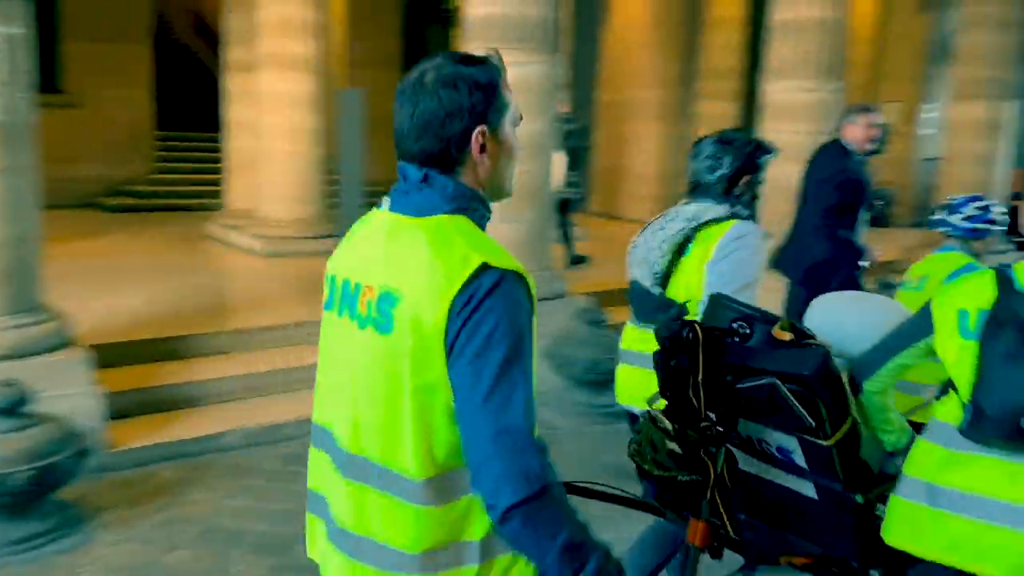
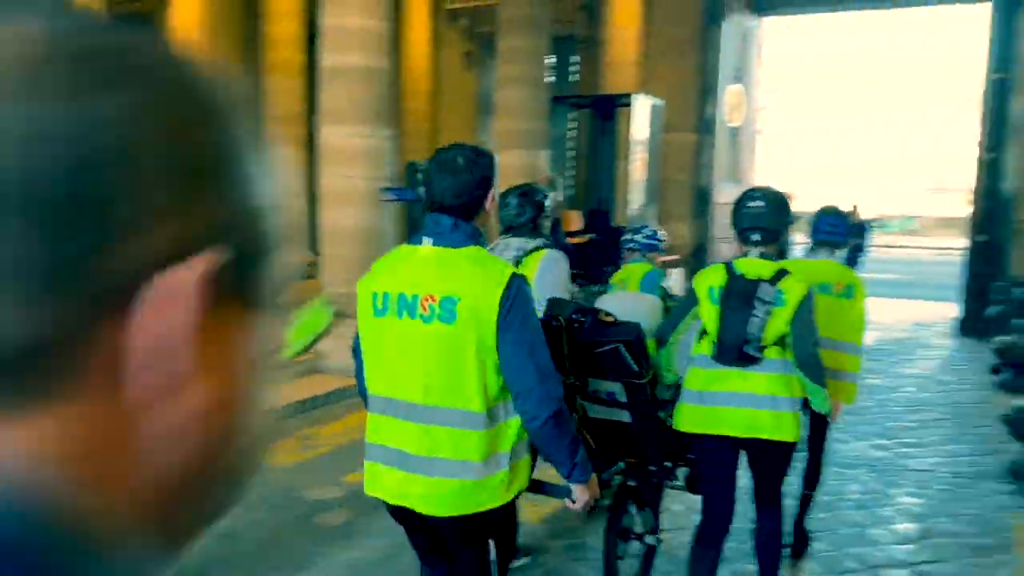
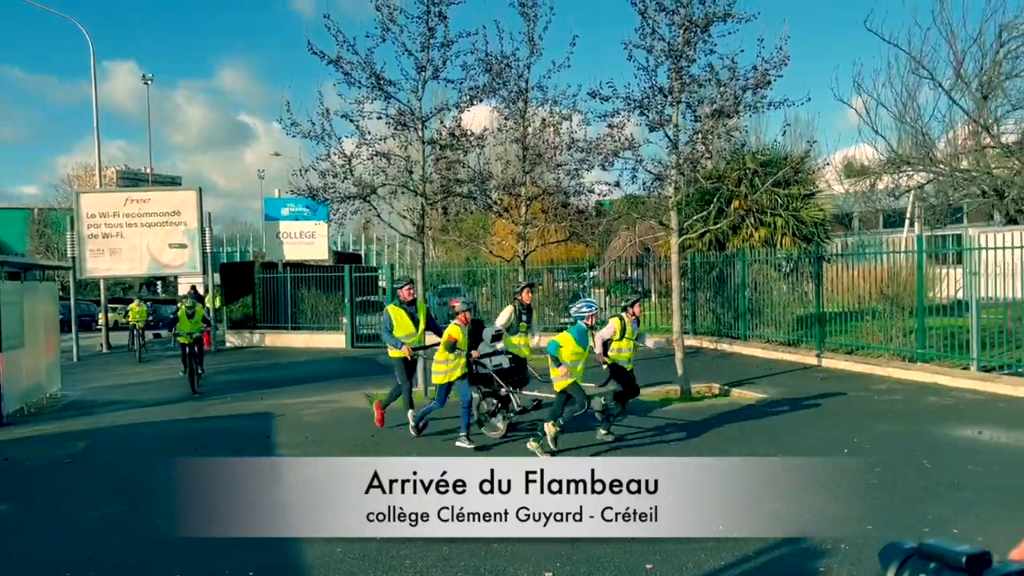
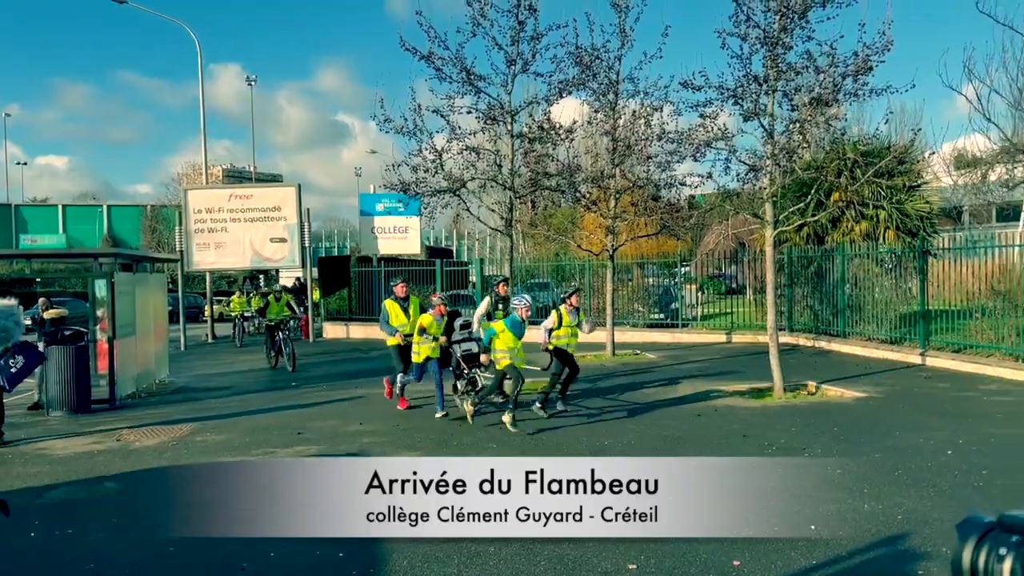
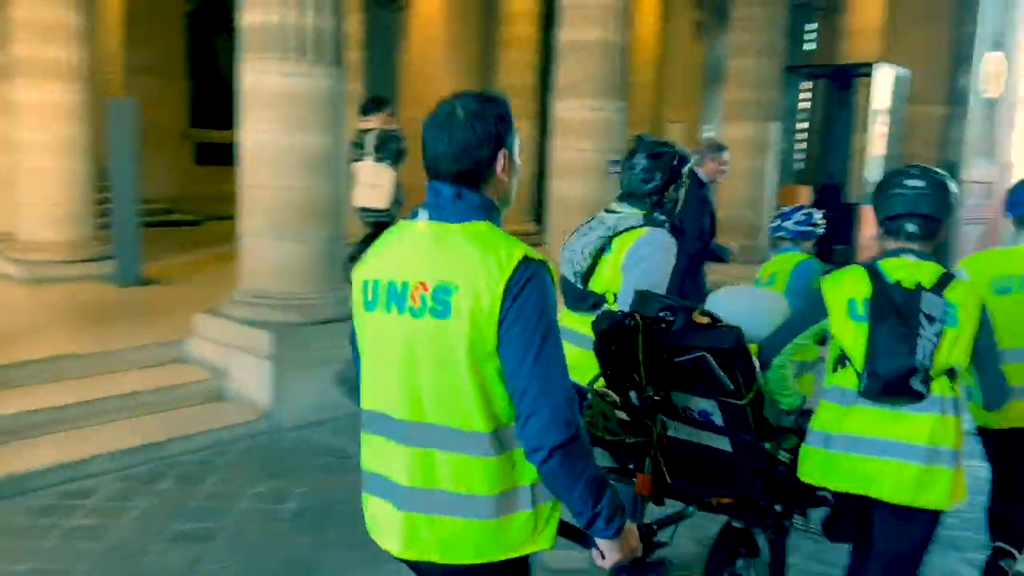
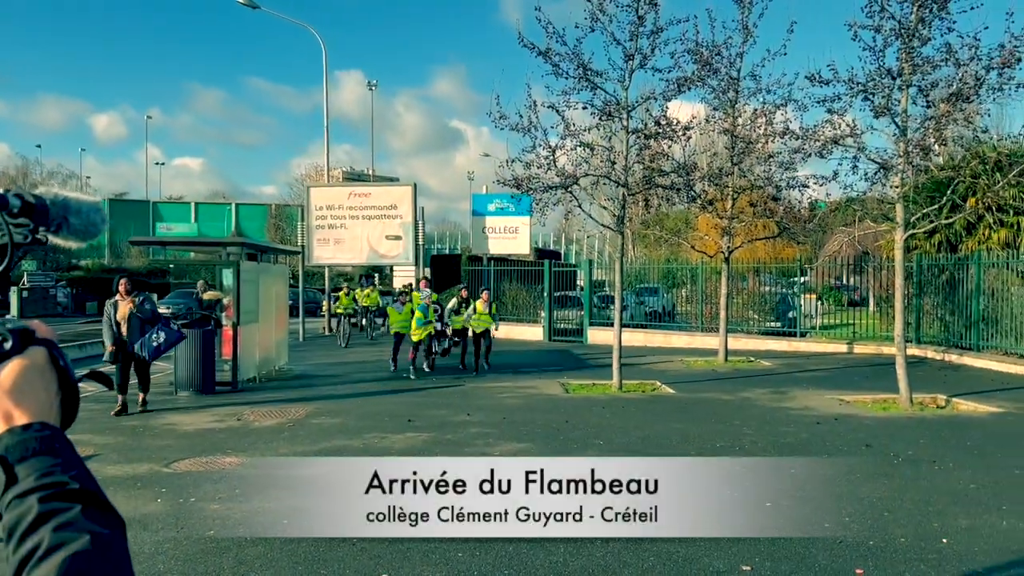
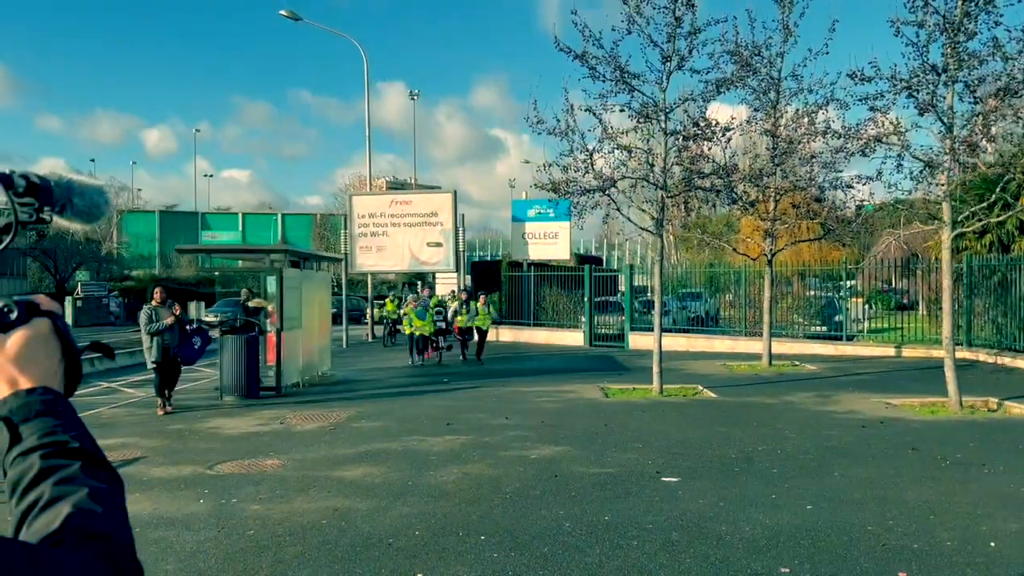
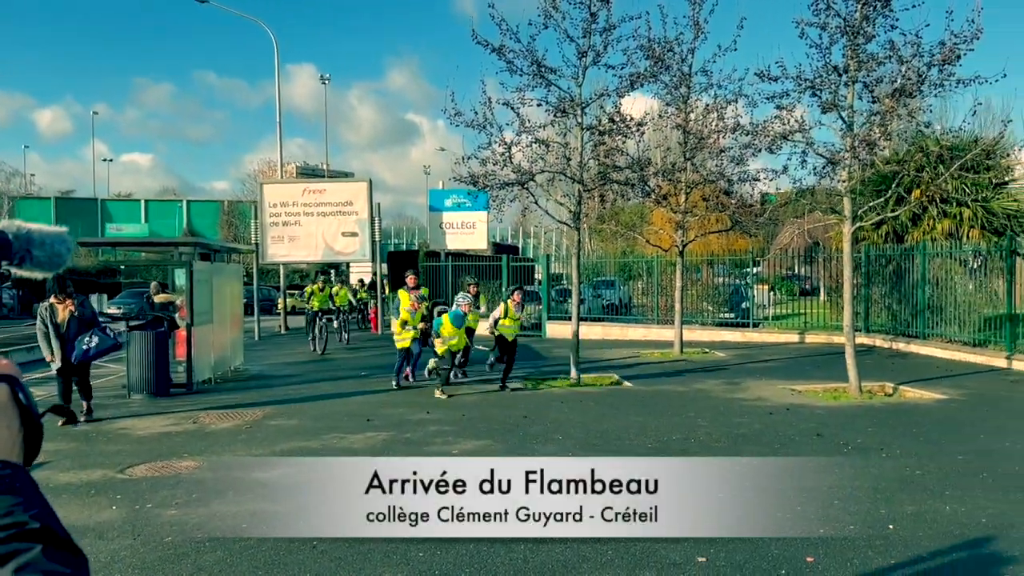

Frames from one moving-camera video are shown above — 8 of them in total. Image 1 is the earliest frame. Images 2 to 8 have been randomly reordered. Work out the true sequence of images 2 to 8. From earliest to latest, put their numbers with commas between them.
5, 2, 7, 6, 8, 4, 3
